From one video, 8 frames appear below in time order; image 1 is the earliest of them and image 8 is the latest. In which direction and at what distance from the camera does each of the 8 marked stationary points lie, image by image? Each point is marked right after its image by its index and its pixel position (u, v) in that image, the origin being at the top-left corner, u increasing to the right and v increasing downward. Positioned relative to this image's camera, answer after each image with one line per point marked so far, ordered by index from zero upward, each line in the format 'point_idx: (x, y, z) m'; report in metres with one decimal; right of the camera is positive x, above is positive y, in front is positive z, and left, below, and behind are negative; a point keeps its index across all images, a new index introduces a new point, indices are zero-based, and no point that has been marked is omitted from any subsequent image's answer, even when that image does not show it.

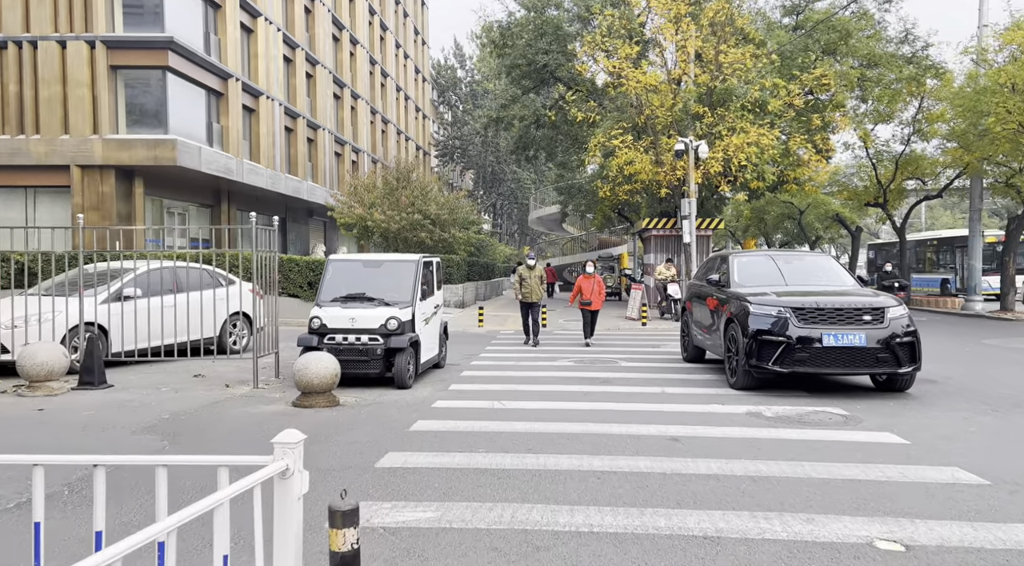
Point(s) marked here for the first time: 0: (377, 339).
0: (-1.7, -0.7, +9.6) m
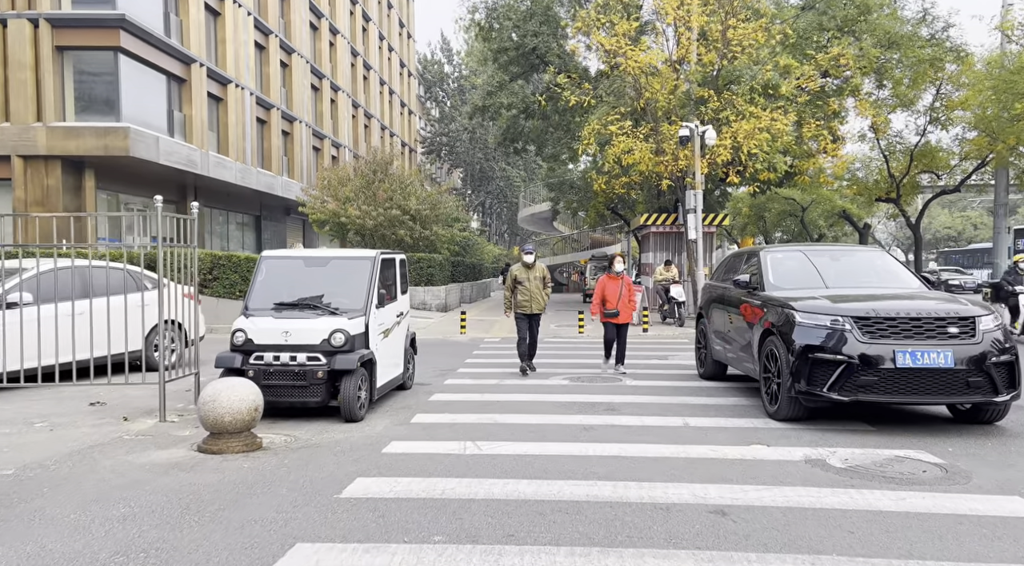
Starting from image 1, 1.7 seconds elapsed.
0: (-1.9, -0.8, +7.5) m
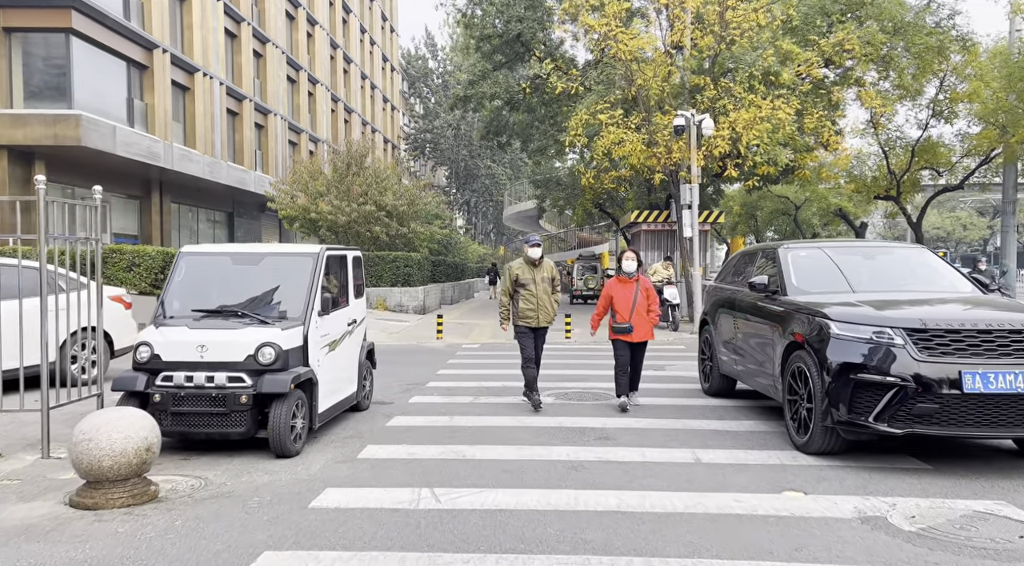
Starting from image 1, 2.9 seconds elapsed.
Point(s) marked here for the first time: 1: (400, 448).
0: (-2.1, -0.8, +6.0) m
1: (-0.9, -1.4, +6.5) m
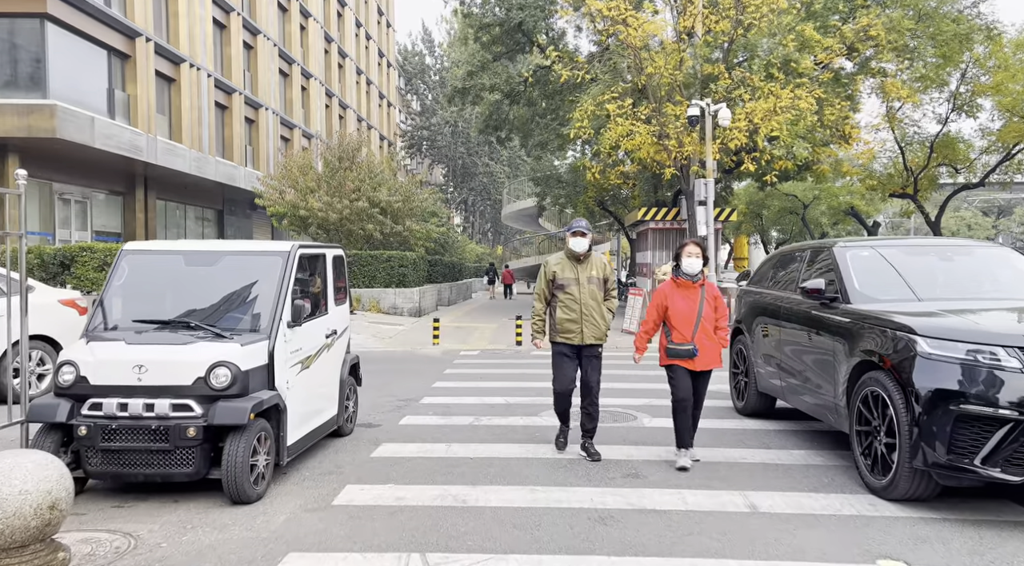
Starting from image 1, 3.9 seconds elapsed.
0: (-2.0, -0.8, +4.8) m
1: (-0.9, -1.4, +5.3) m
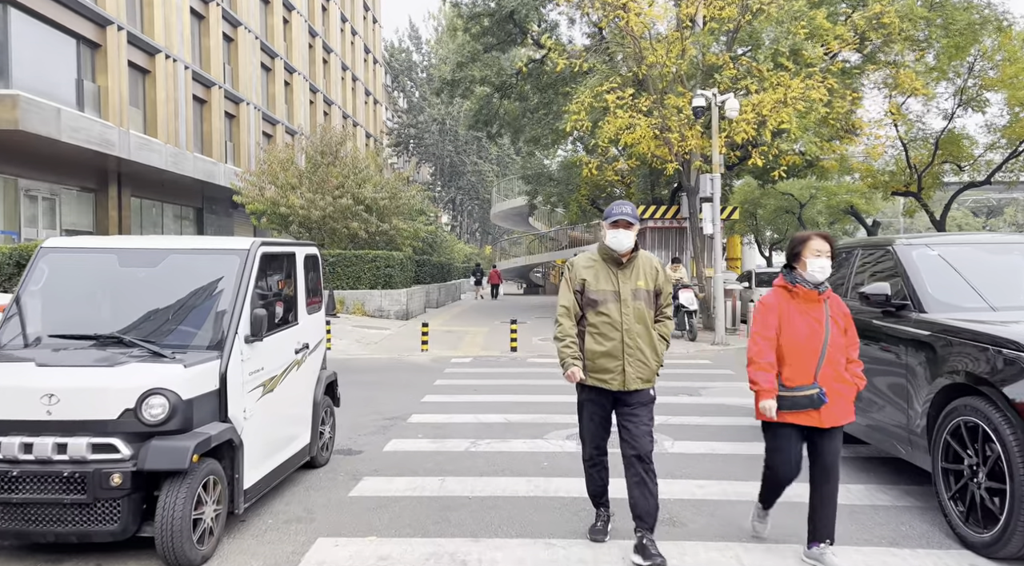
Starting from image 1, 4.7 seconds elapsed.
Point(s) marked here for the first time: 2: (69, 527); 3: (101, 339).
0: (-2.0, -0.8, +3.8) m
1: (-0.8, -1.5, +4.3) m
2: (-2.2, -1.2, +3.8) m
3: (-2.3, -0.3, +4.3) m
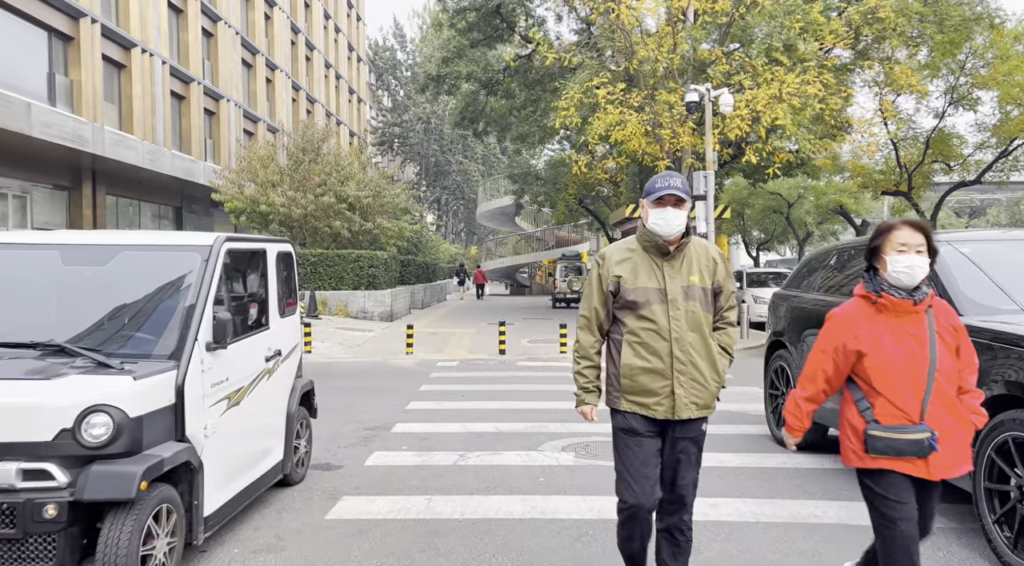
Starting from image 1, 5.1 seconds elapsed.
0: (-2.0, -0.8, +3.3) m
1: (-0.8, -1.5, +3.8) m
2: (-2.2, -1.2, +3.3) m
3: (-2.3, -0.3, +3.8) m
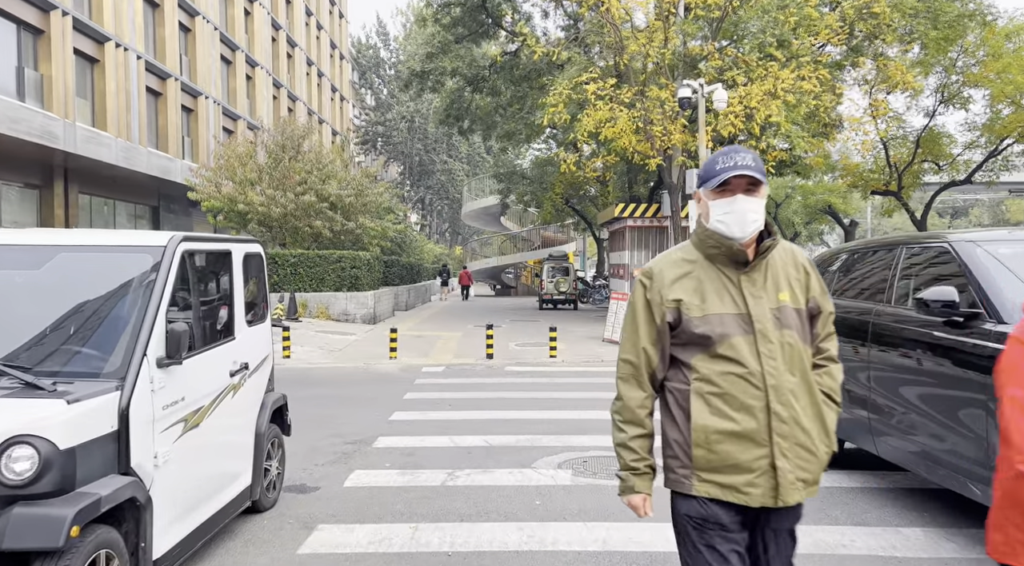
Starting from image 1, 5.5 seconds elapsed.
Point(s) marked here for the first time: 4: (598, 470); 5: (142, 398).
0: (-2.0, -0.9, +2.7) m
1: (-0.8, -1.5, +3.3) m
2: (-2.2, -1.2, +2.7) m
3: (-2.3, -0.3, +3.3) m
4: (+0.7, -1.4, +5.9) m
5: (-1.6, -0.5, +3.3) m
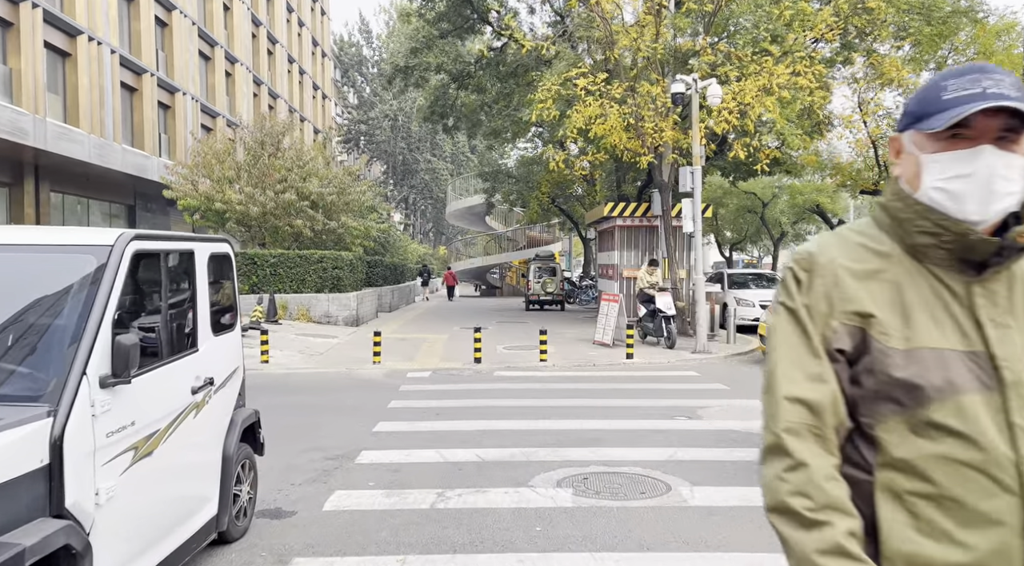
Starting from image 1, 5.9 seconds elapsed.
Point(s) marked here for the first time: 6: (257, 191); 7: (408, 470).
0: (-1.9, -0.9, +2.2) m
1: (-0.8, -1.5, +2.8) m
2: (-2.1, -1.2, +2.2) m
3: (-2.3, -0.4, +2.7) m
4: (+0.6, -1.4, +5.5) m
5: (-1.6, -0.5, +2.8) m
6: (-6.1, +2.2, +18.6) m
7: (-0.8, -1.4, +6.0) m
